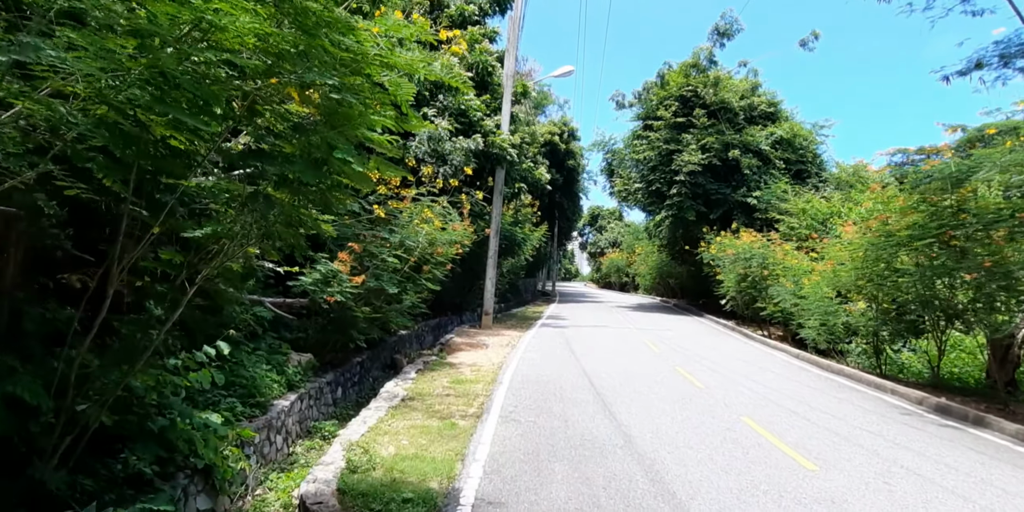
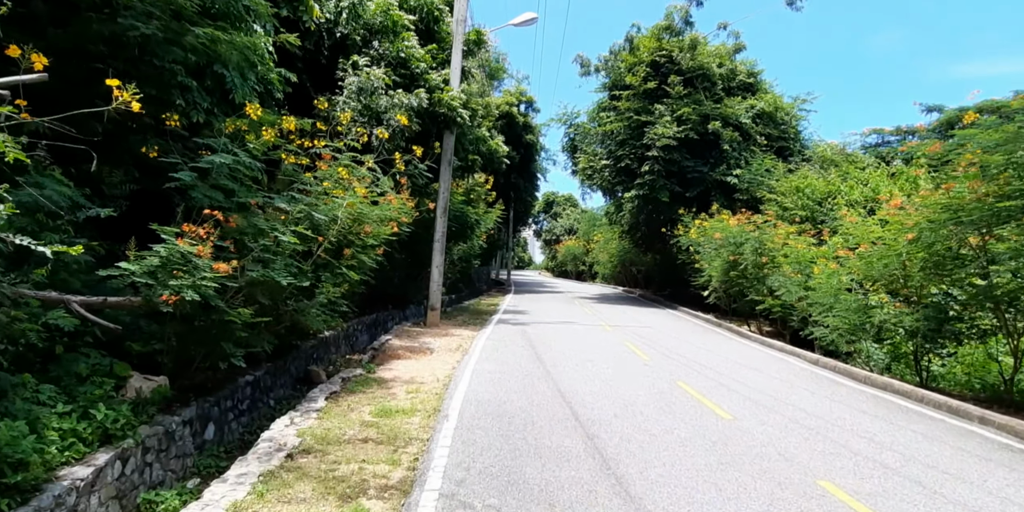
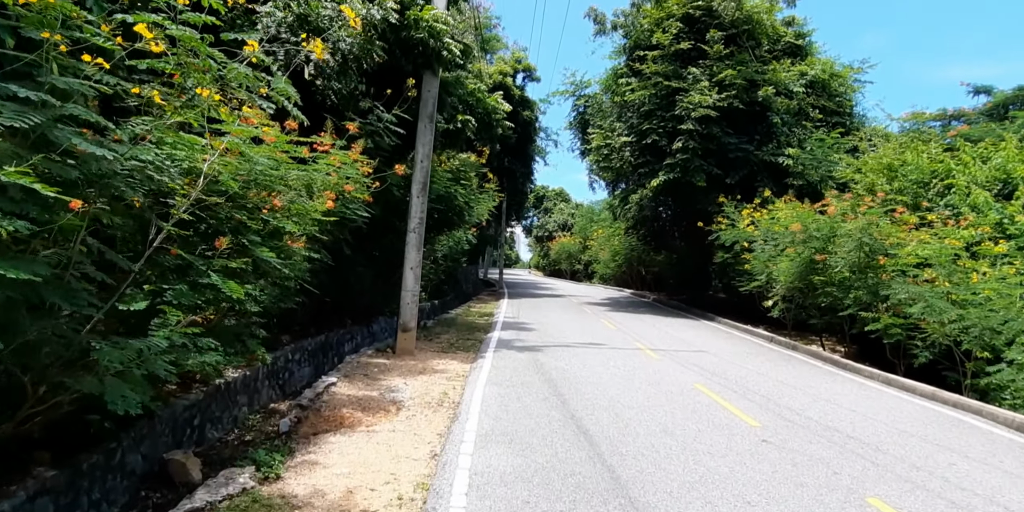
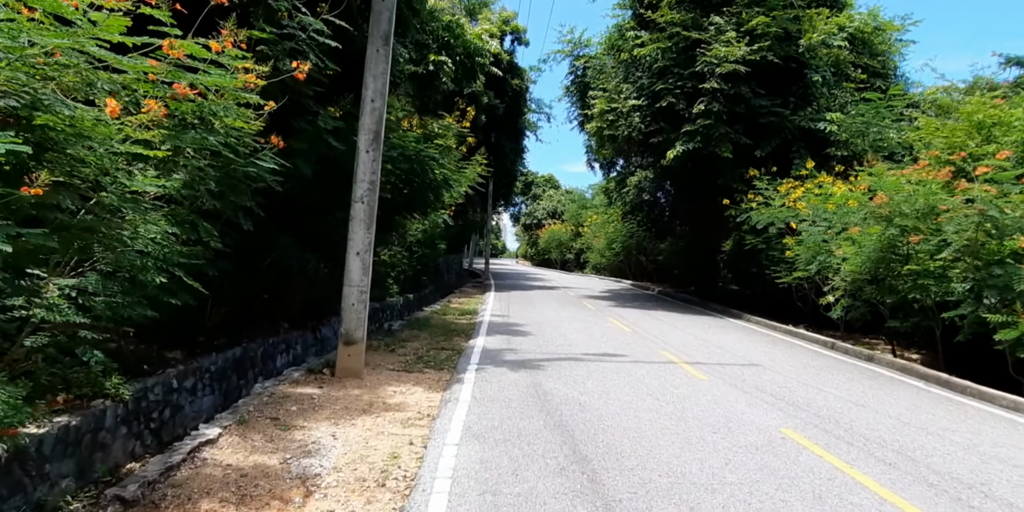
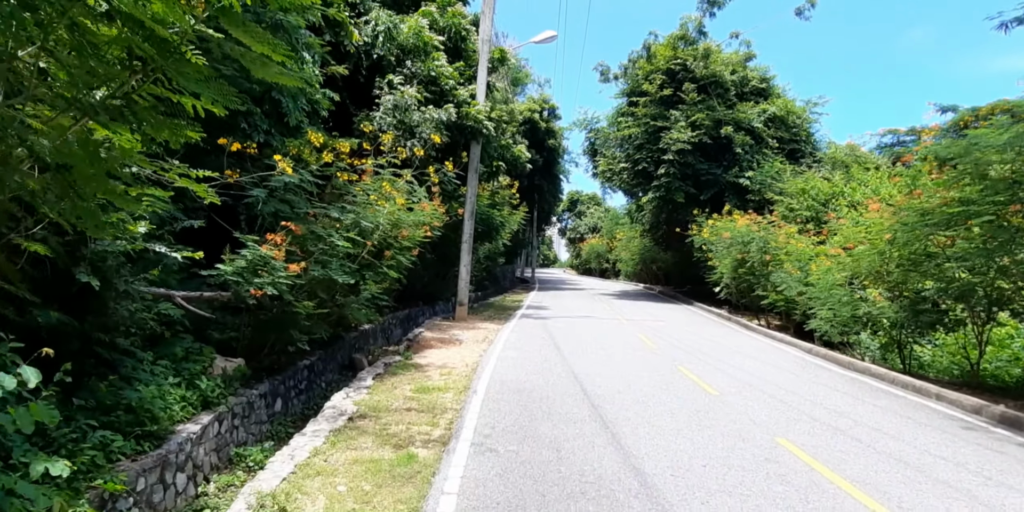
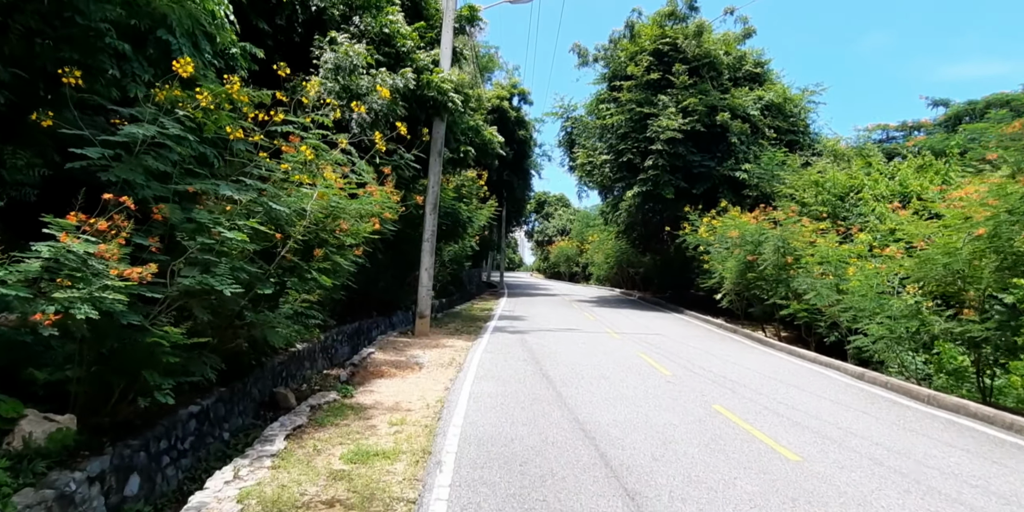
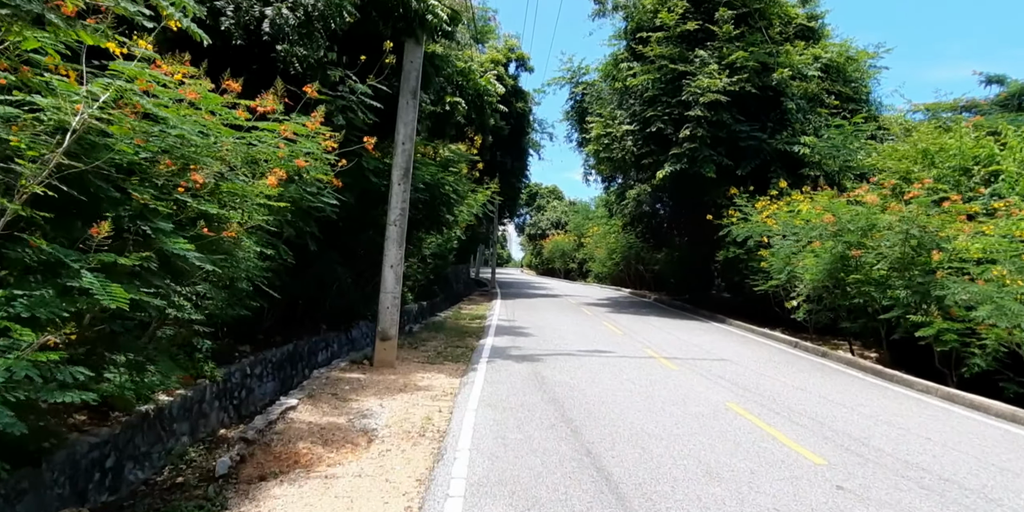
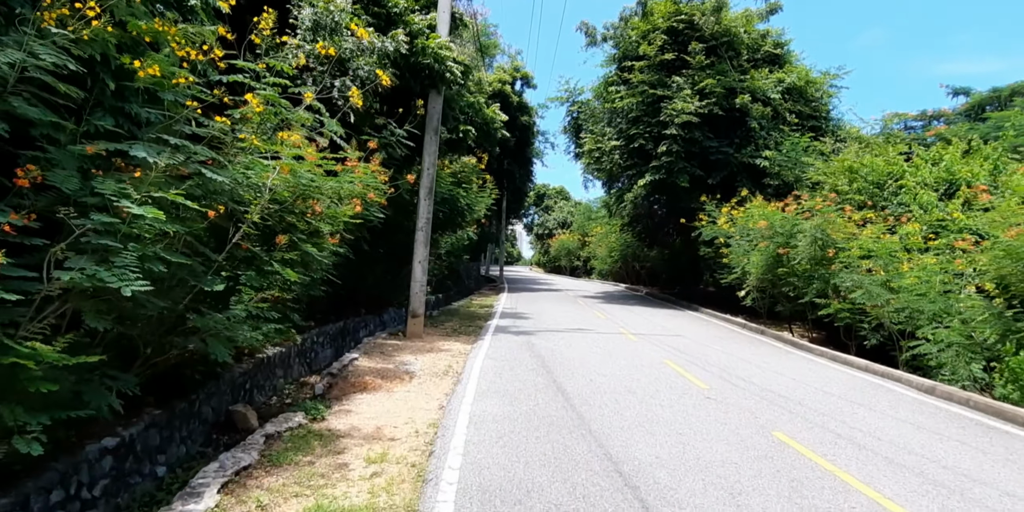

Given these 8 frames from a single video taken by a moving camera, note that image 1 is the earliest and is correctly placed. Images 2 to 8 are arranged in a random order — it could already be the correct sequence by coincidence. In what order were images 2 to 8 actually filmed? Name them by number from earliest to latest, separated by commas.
5, 2, 6, 8, 3, 7, 4
